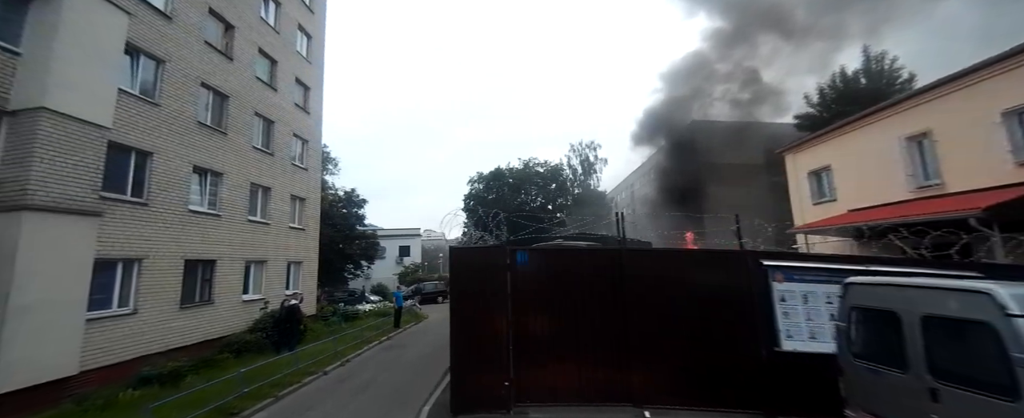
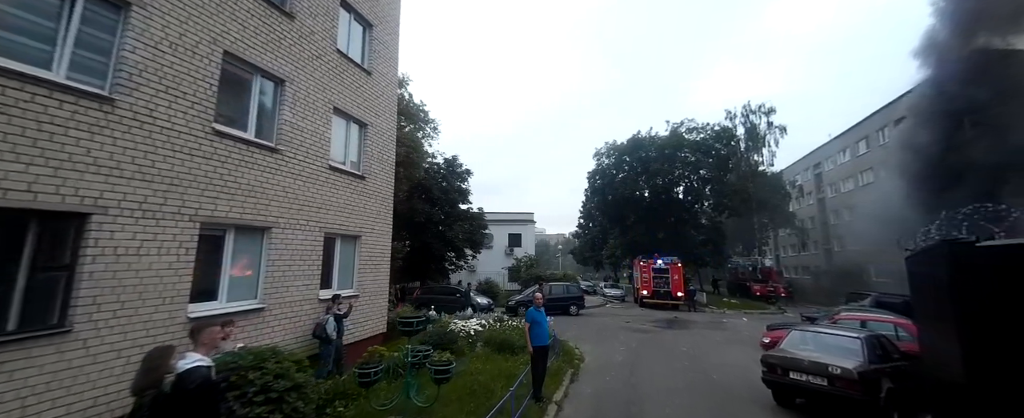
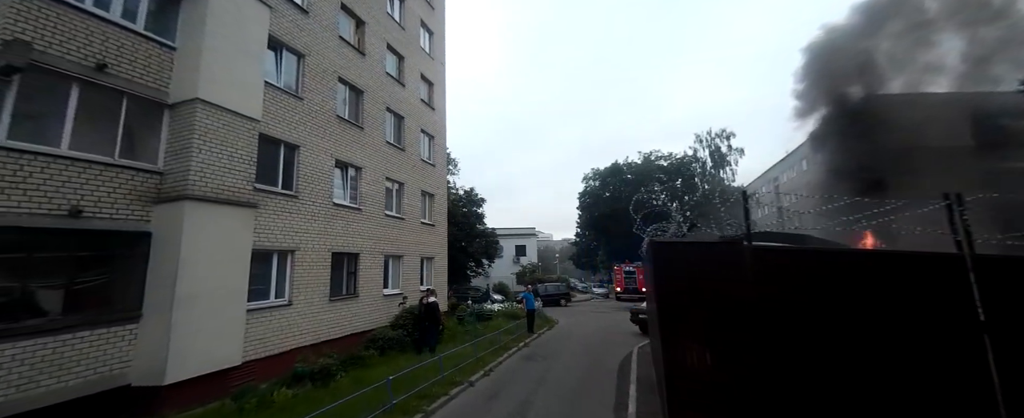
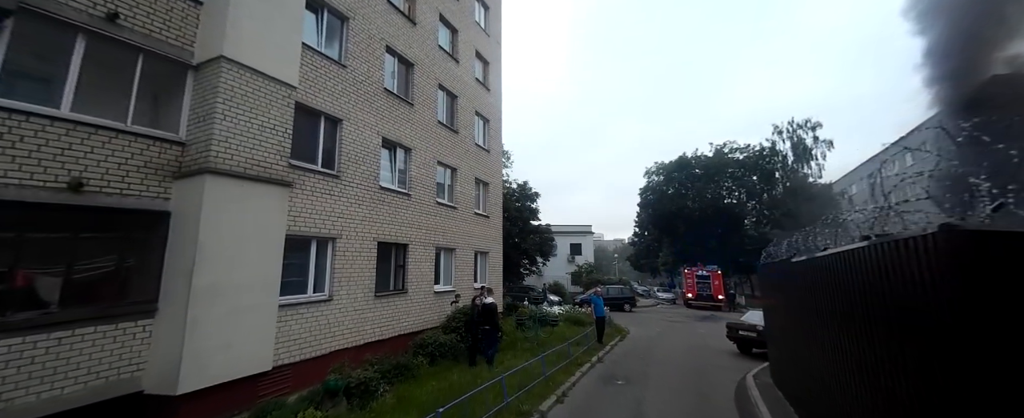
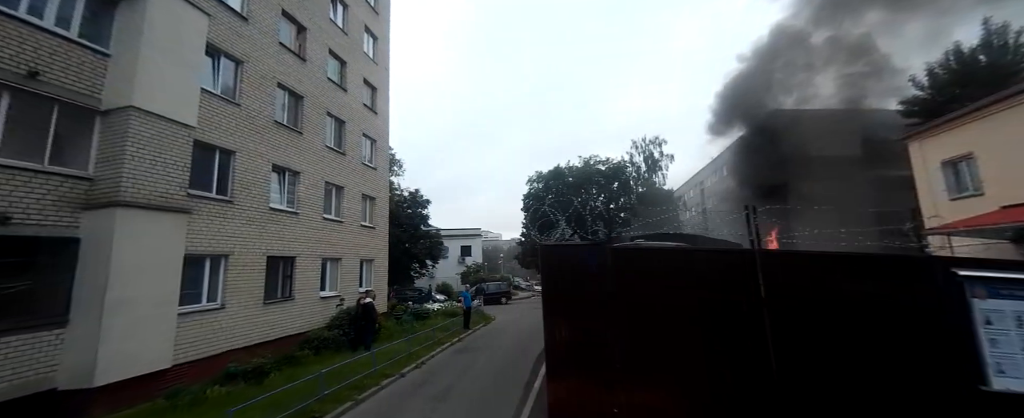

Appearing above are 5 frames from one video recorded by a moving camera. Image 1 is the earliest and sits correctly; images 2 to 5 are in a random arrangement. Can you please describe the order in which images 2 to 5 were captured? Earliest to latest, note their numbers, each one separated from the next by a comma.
5, 3, 4, 2
